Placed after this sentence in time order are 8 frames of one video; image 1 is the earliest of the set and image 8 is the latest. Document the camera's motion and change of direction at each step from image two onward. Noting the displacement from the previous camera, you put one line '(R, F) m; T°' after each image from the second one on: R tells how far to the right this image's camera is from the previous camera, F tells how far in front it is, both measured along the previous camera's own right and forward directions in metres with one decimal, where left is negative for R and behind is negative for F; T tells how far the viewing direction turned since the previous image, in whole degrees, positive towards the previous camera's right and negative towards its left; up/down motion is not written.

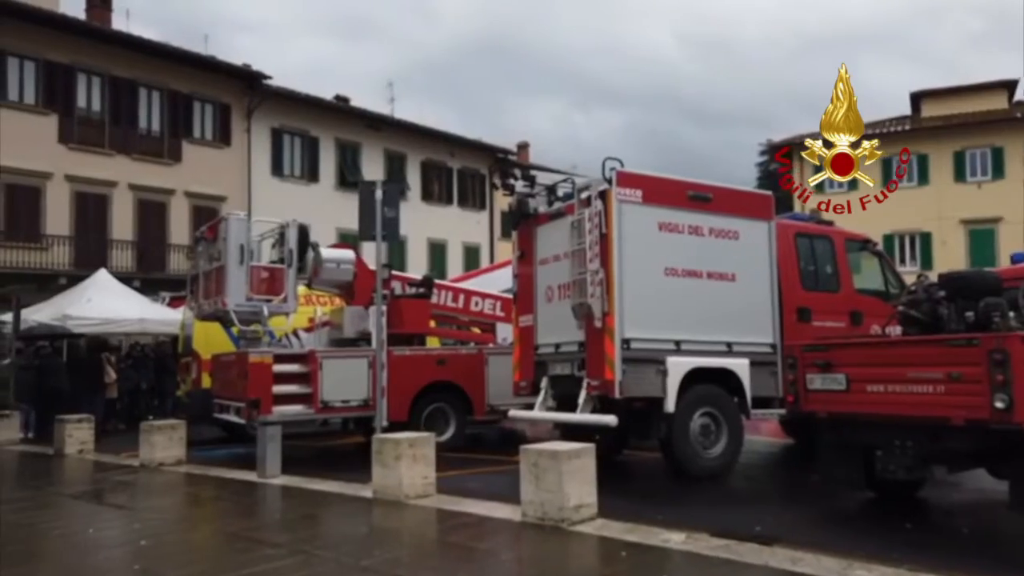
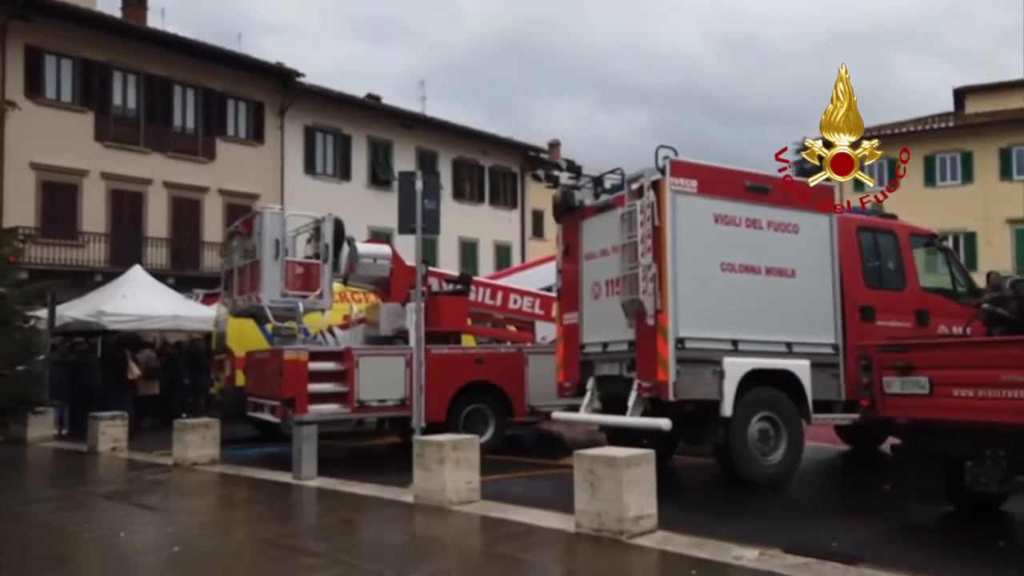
(-0.2, +0.5) m; -2°
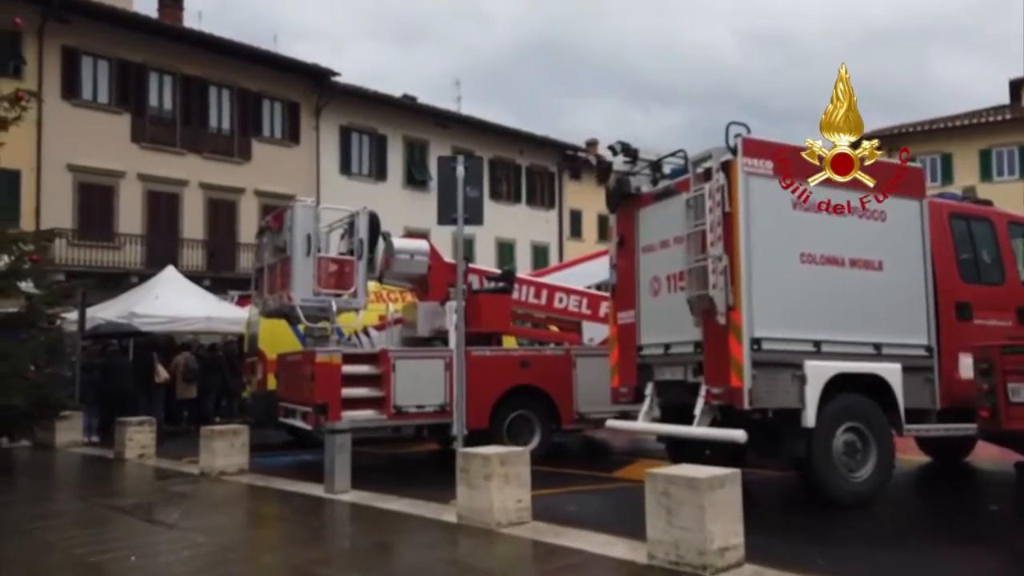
(-0.2, +1.0) m; -3°
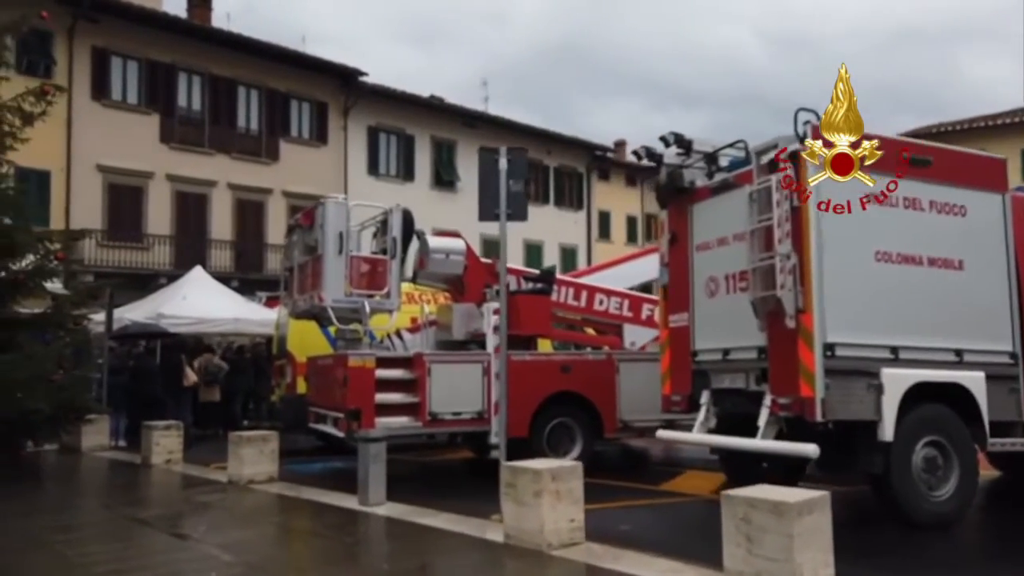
(-0.3, +0.6) m; -2°
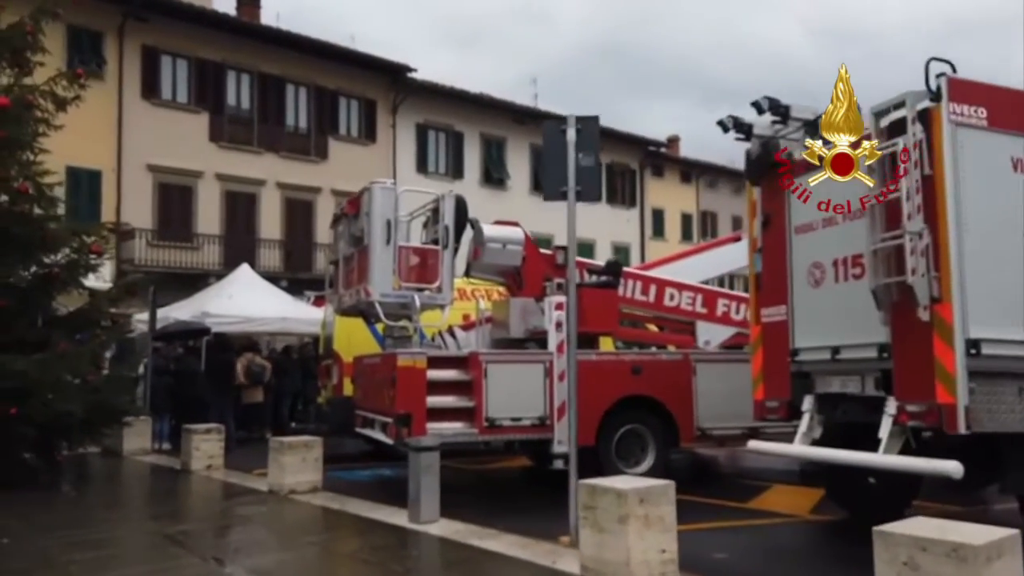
(-0.2, +1.1) m; -4°
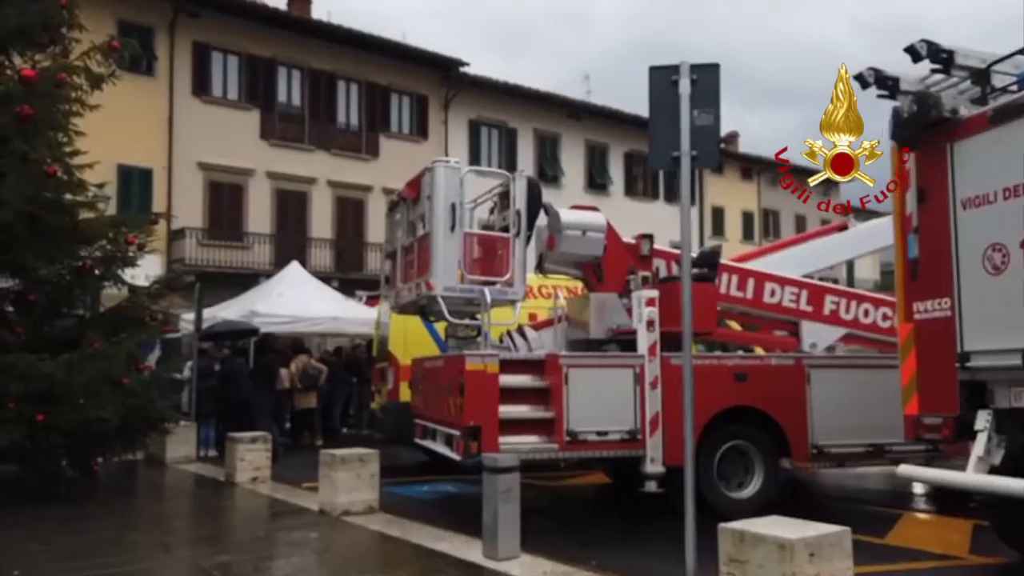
(-0.4, +1.4) m; -3°
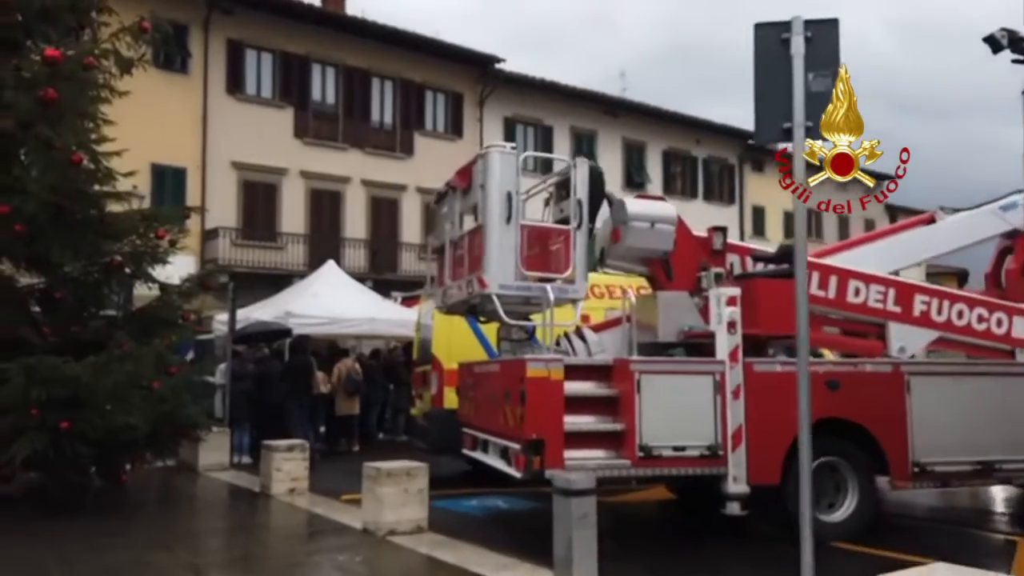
(-0.4, +0.9) m; -2°
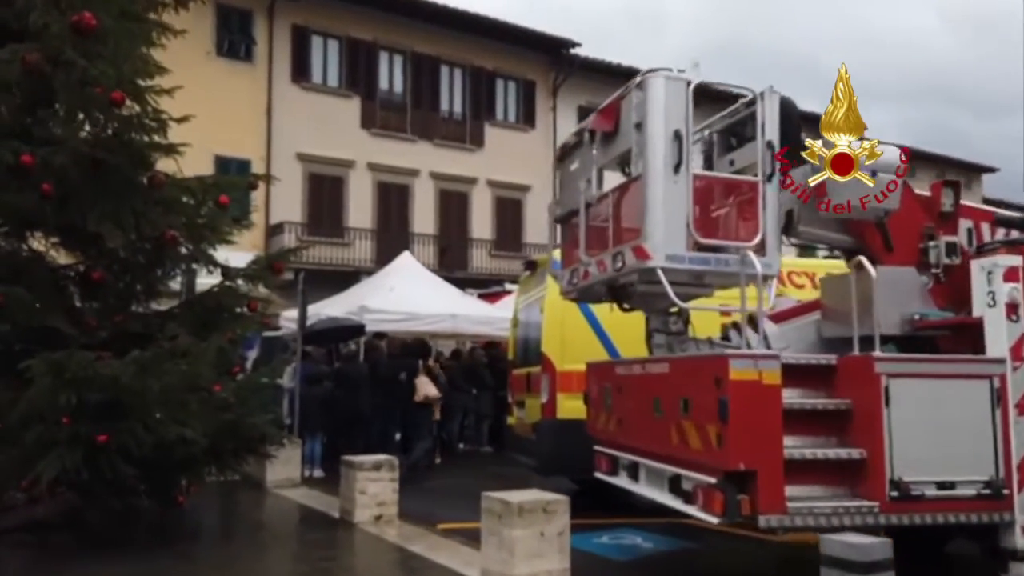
(-1.0, +2.2) m; -4°
